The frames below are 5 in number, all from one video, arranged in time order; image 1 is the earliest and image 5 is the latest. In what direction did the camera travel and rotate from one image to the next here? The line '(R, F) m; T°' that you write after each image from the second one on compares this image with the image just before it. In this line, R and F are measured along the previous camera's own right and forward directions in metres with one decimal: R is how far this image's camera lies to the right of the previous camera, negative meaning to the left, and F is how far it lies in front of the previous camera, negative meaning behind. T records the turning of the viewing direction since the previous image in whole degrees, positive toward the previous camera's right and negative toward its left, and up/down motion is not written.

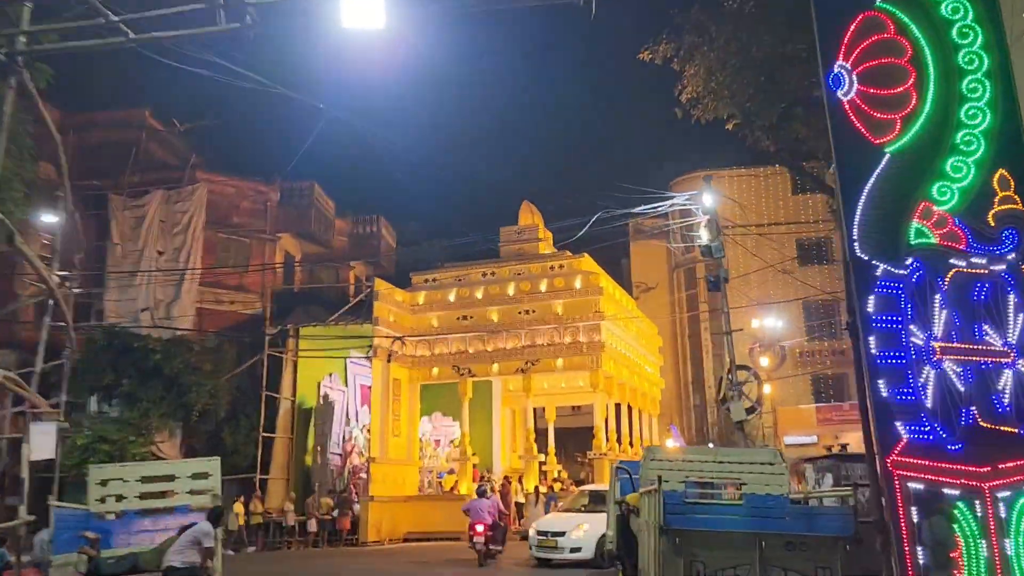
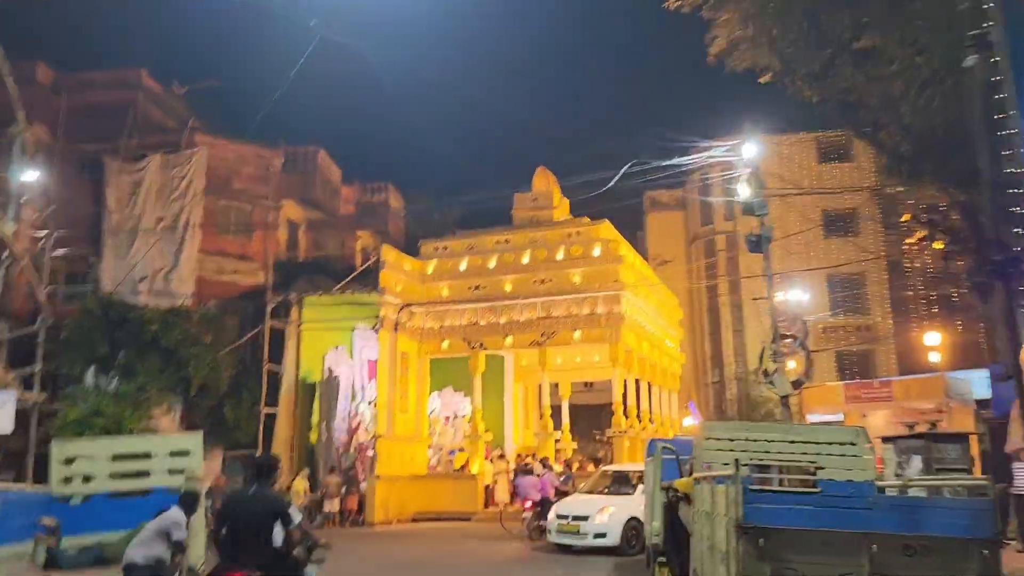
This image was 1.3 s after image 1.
(-0.2, +1.2) m; -1°
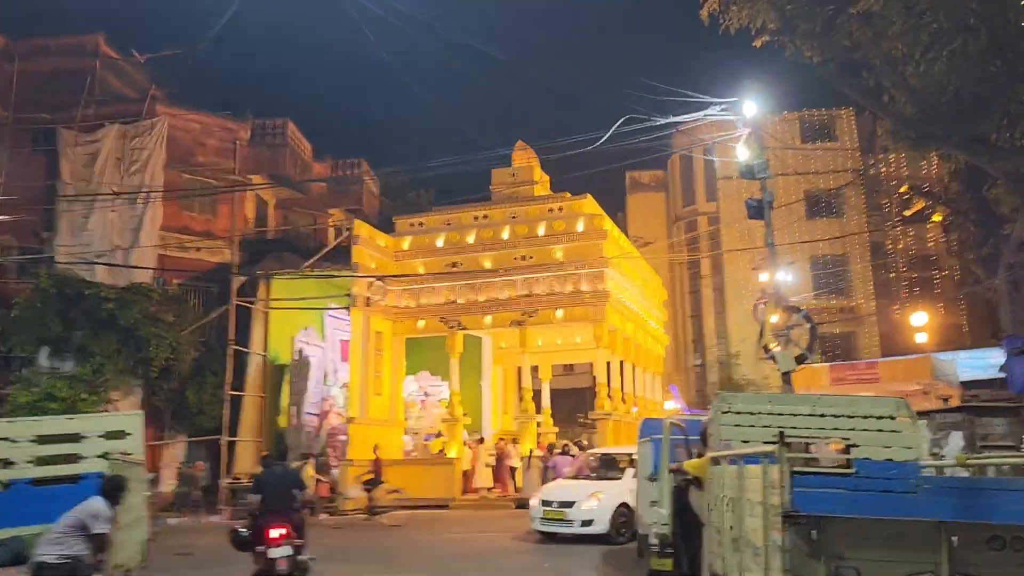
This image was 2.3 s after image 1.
(-0.1, +0.9) m; +2°
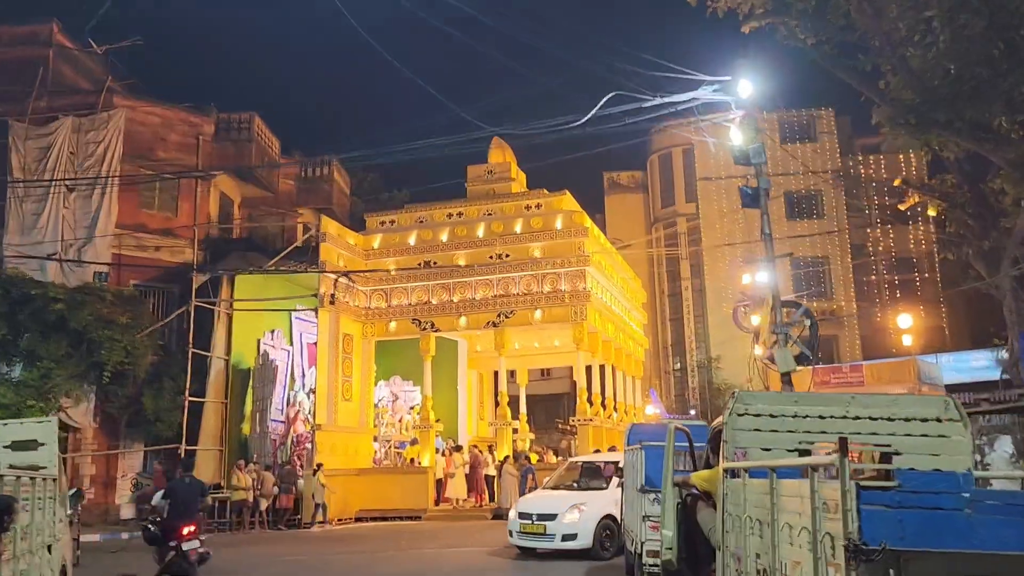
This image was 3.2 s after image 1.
(0.0, +0.9) m; +2°
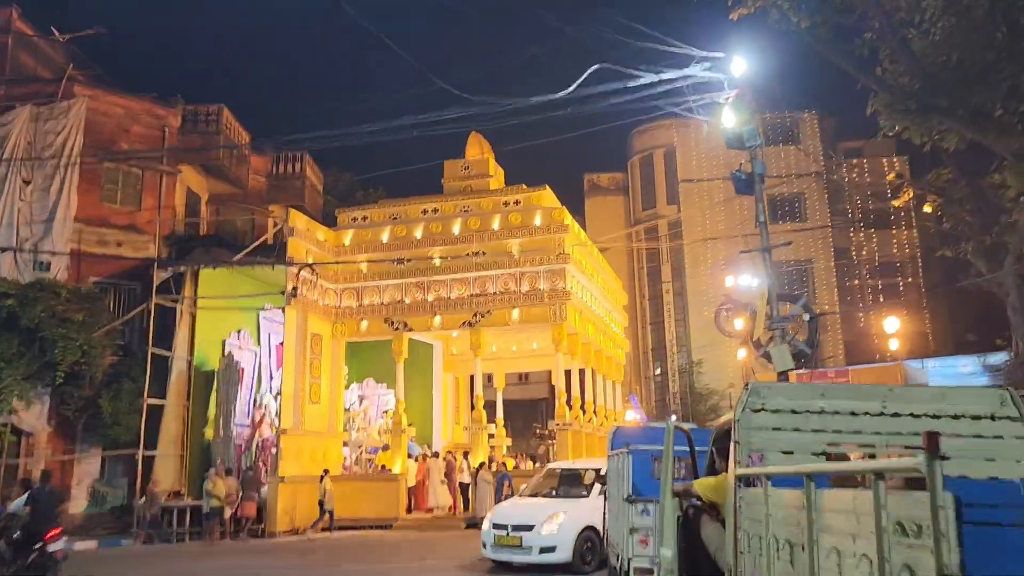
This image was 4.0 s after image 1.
(0.0, +0.8) m; +1°
